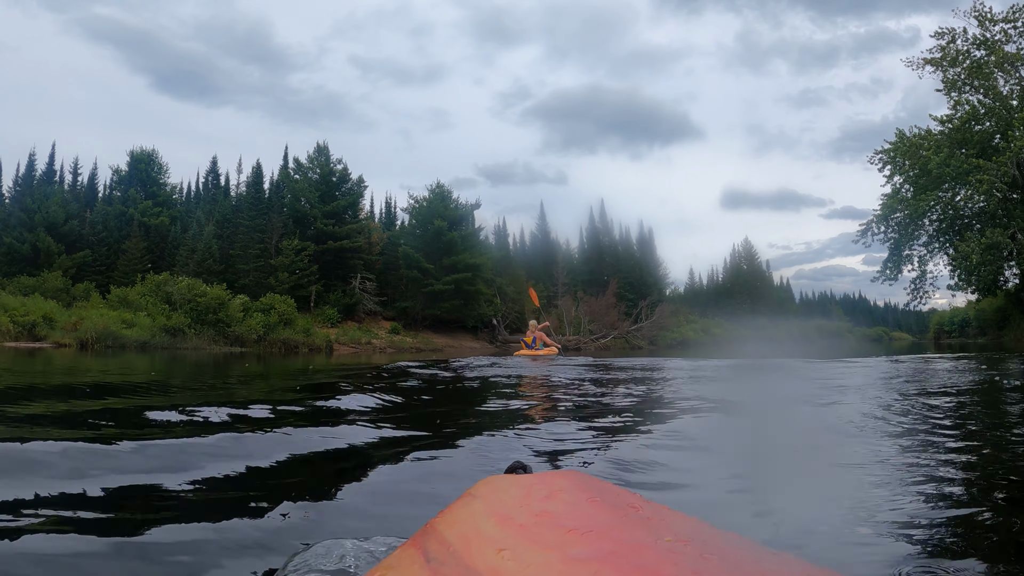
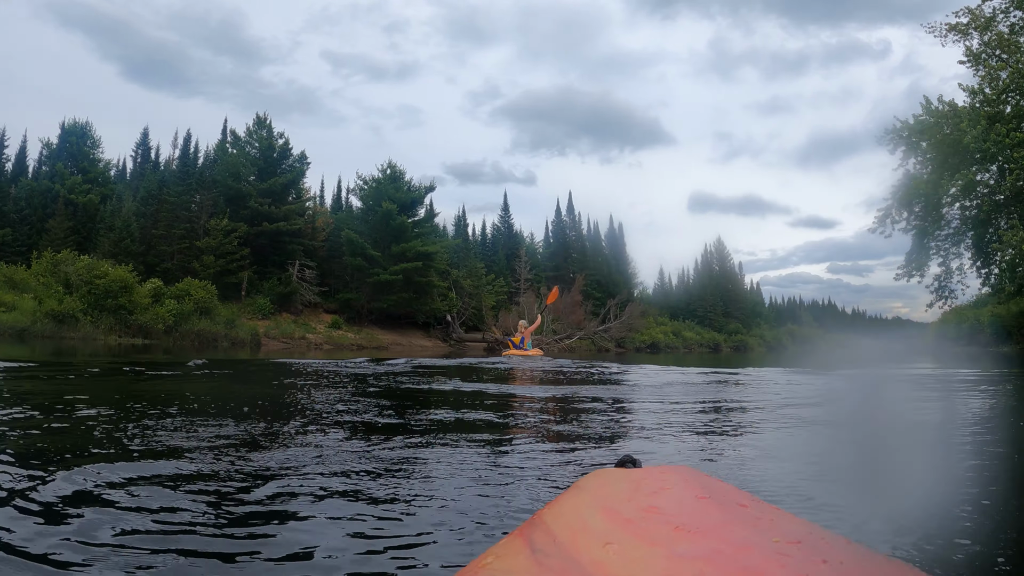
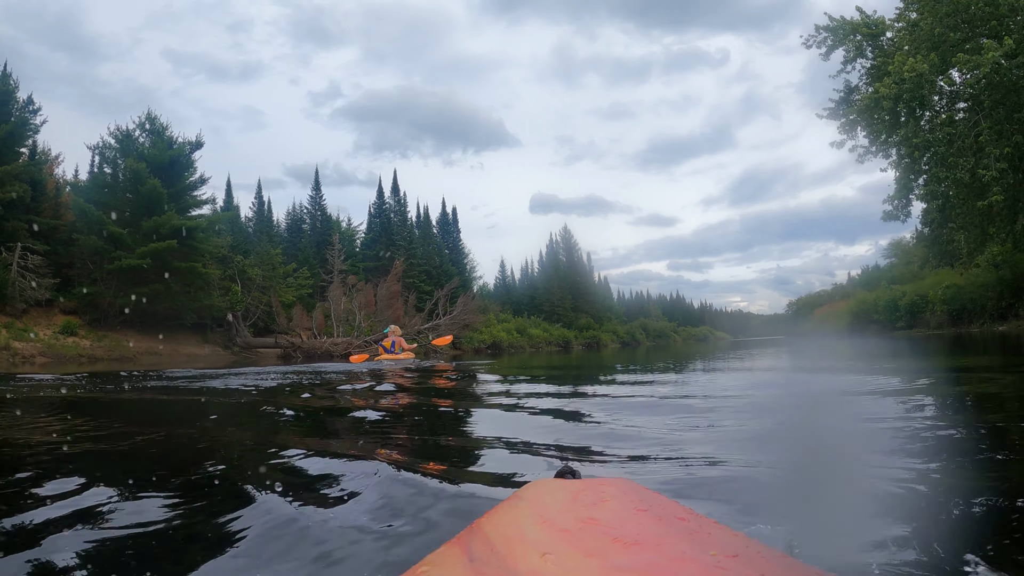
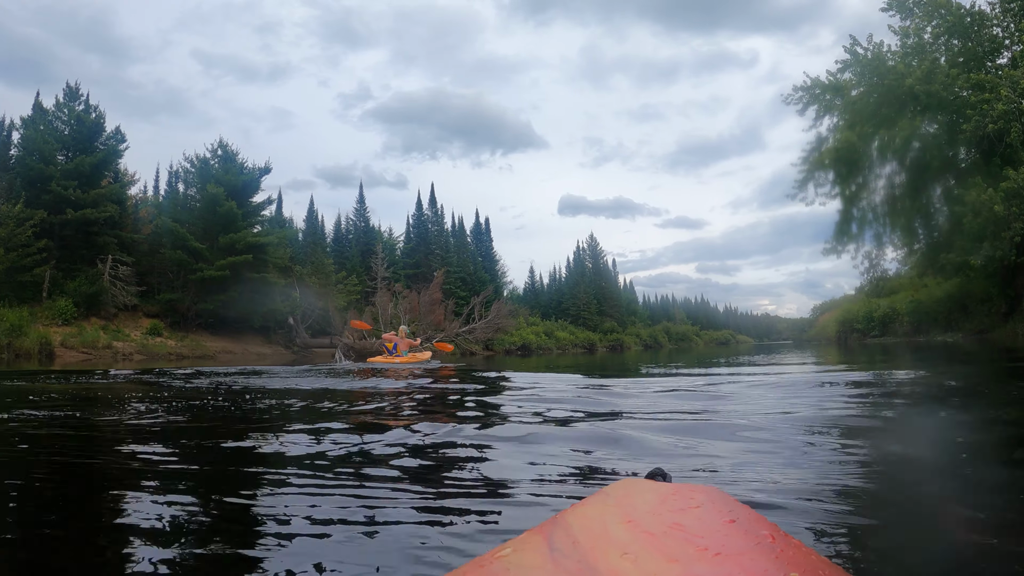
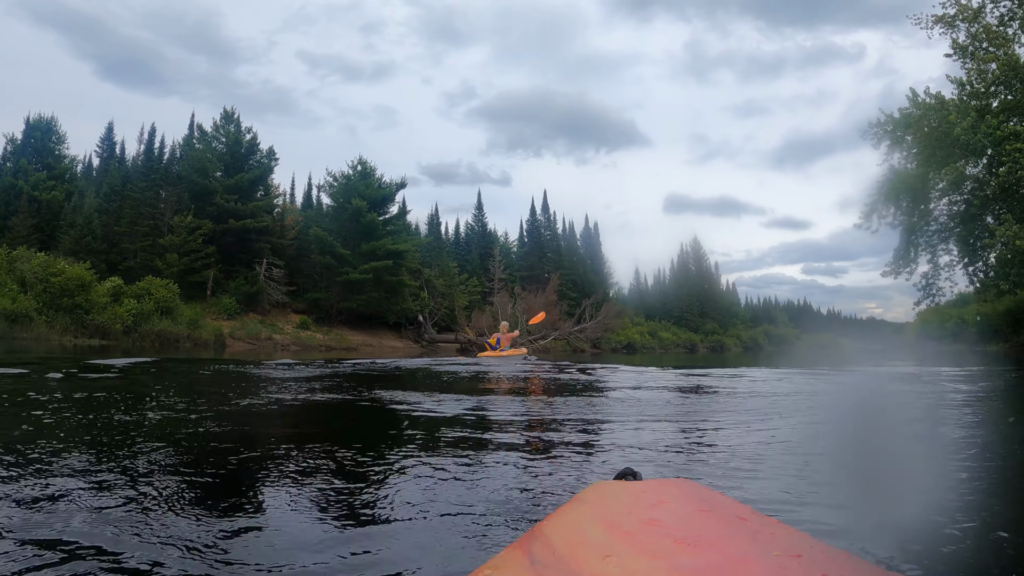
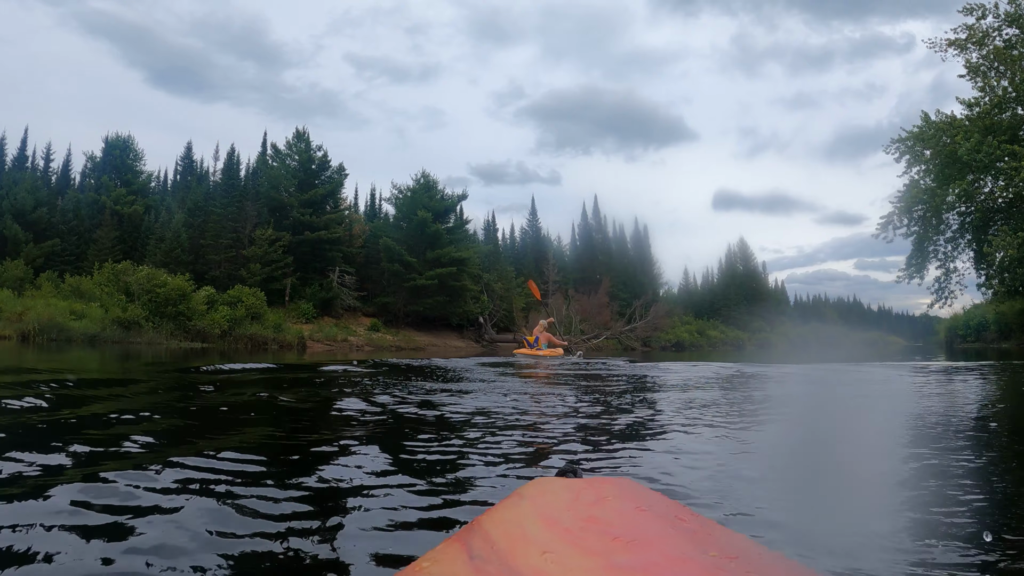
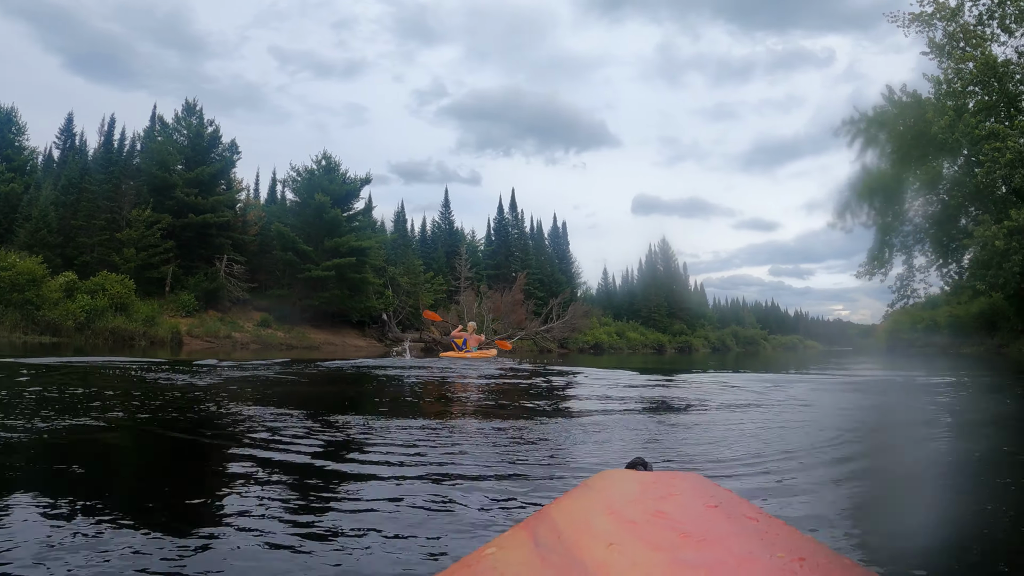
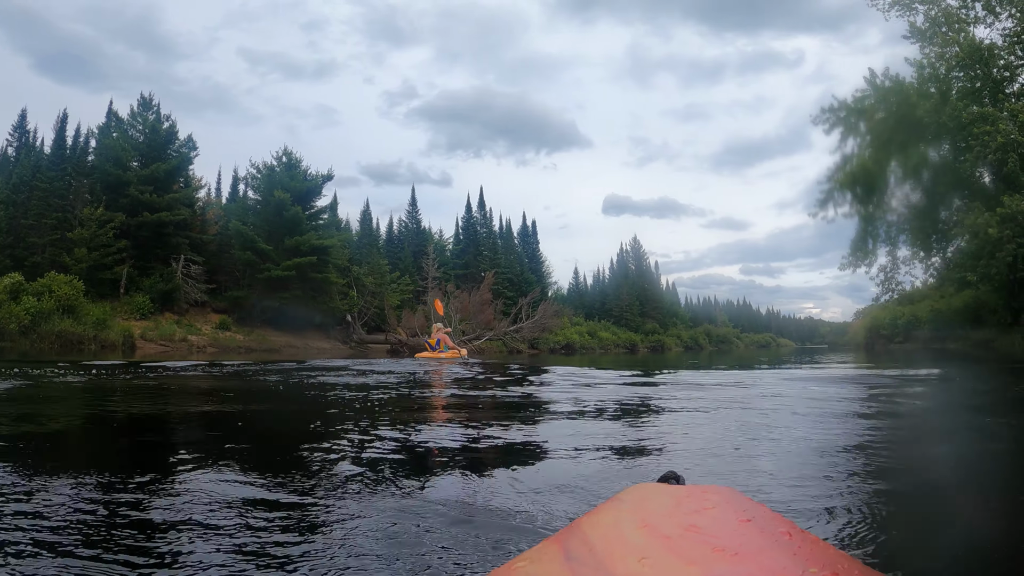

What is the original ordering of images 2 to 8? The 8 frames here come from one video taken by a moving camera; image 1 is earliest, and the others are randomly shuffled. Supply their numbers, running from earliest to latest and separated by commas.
6, 2, 5, 7, 8, 4, 3
